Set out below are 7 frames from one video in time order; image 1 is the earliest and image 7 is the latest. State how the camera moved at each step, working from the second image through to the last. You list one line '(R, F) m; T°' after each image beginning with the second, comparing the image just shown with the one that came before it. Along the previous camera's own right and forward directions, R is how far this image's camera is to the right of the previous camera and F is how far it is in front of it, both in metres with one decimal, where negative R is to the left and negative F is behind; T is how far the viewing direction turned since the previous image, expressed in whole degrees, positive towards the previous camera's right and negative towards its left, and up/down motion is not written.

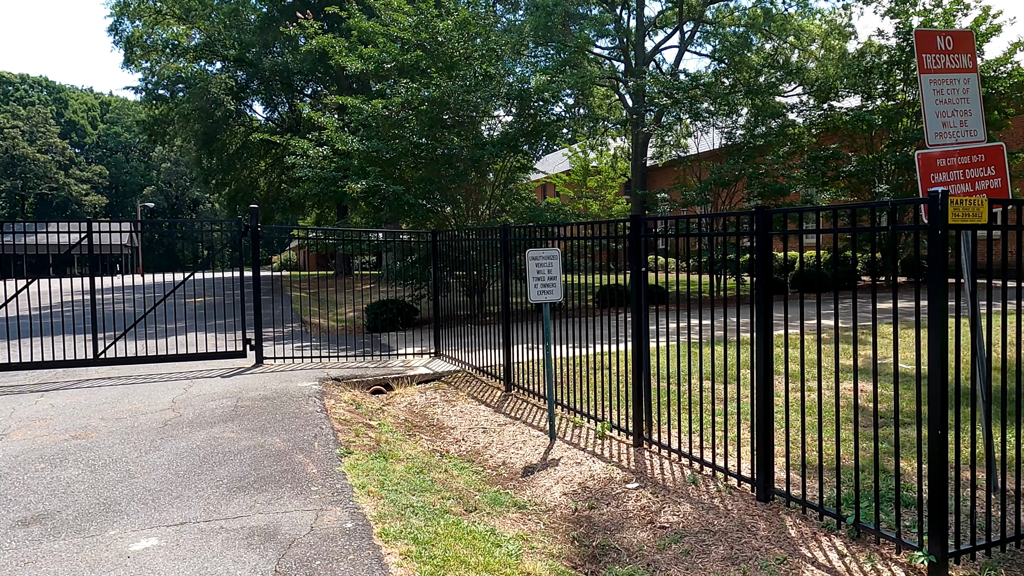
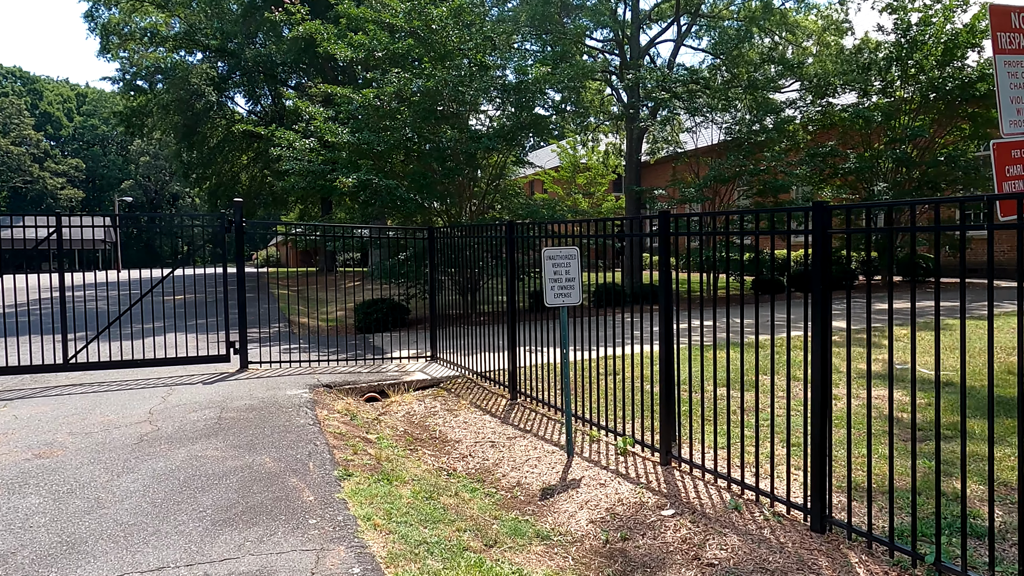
(-0.2, +0.4) m; +1°
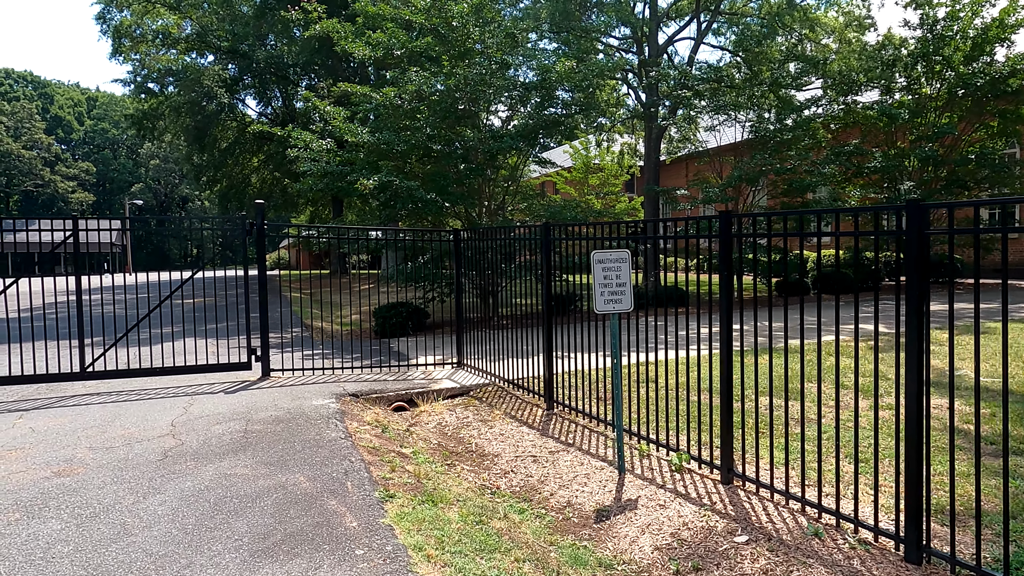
(-0.3, +0.3) m; -1°
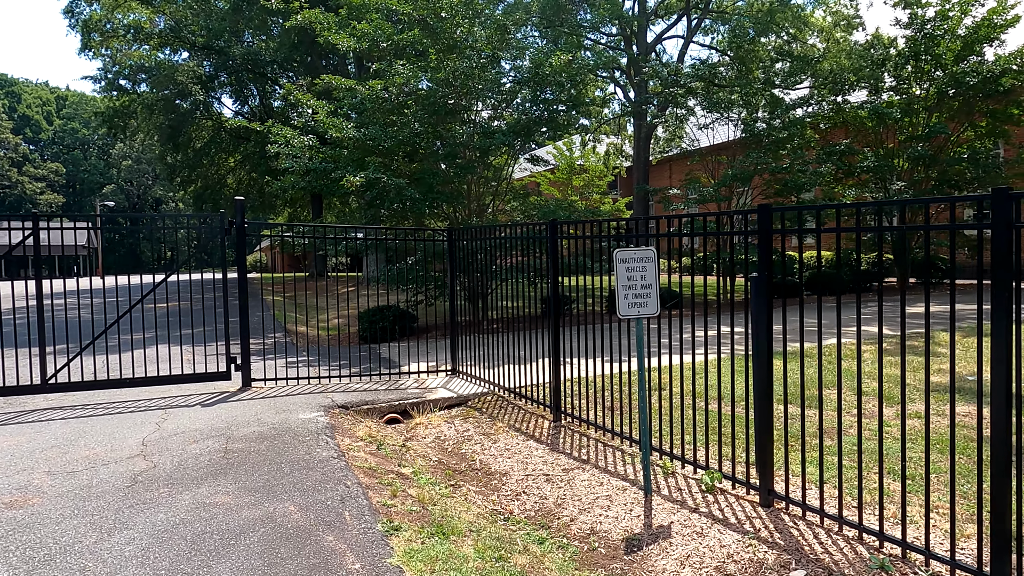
(-0.2, +0.4) m; +2°
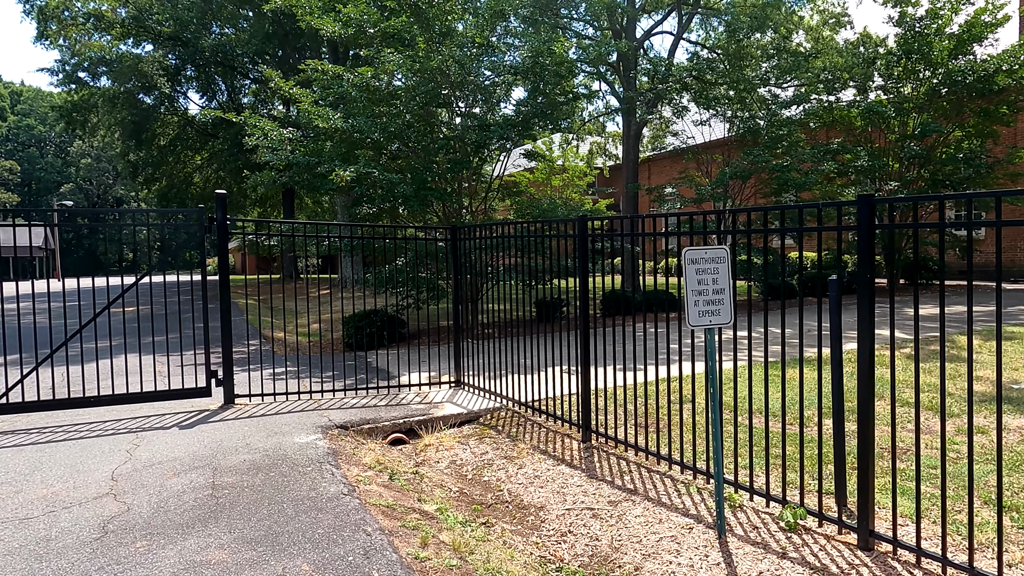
(-0.4, +0.6) m; +3°
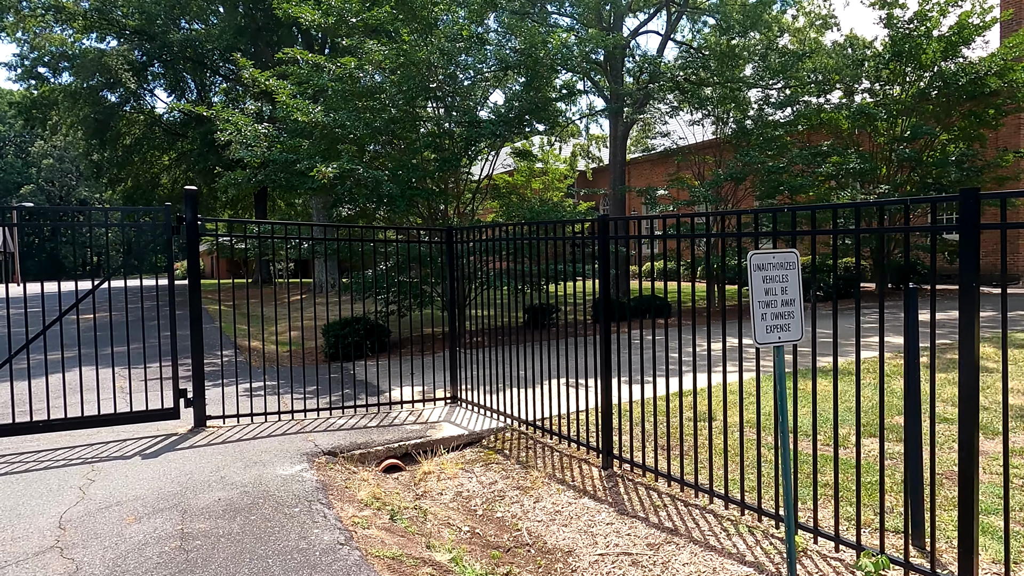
(-0.3, +0.5) m; +2°
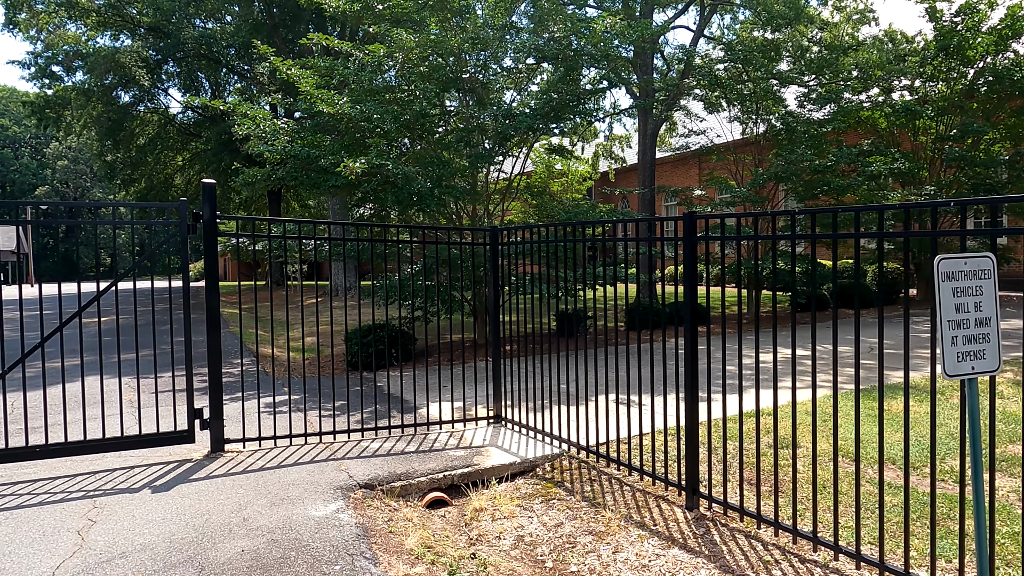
(-0.3, +0.6) m; -1°
